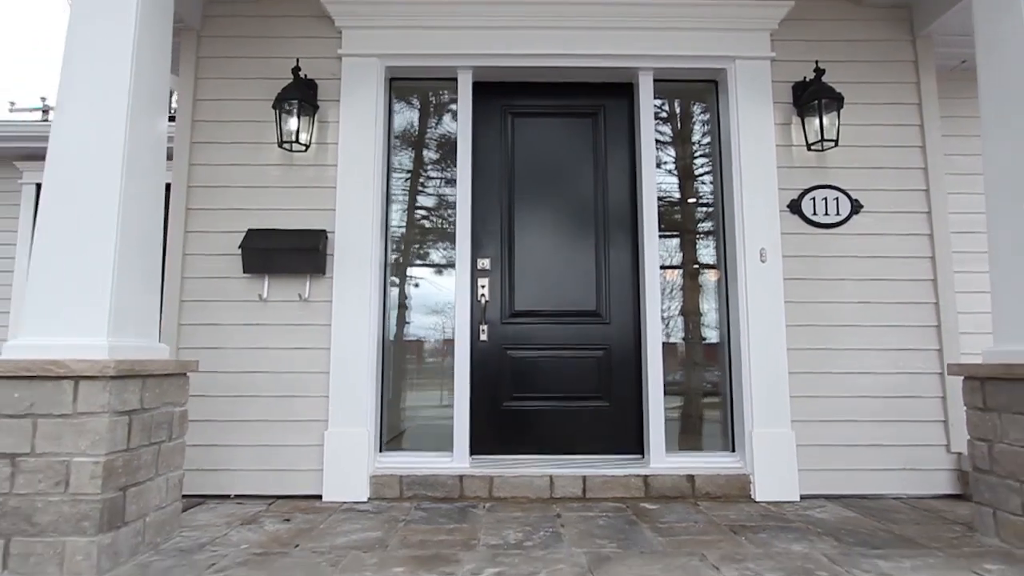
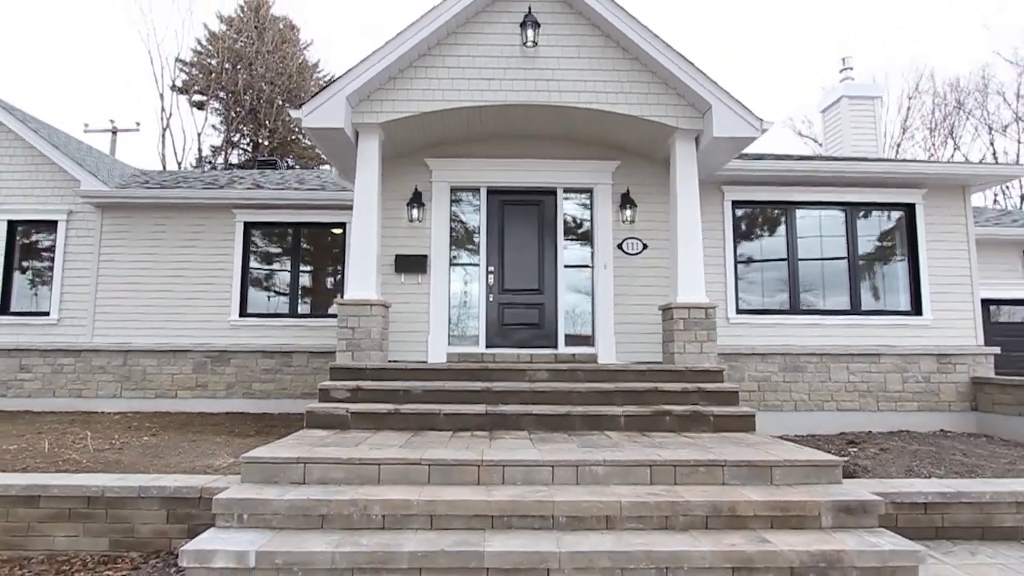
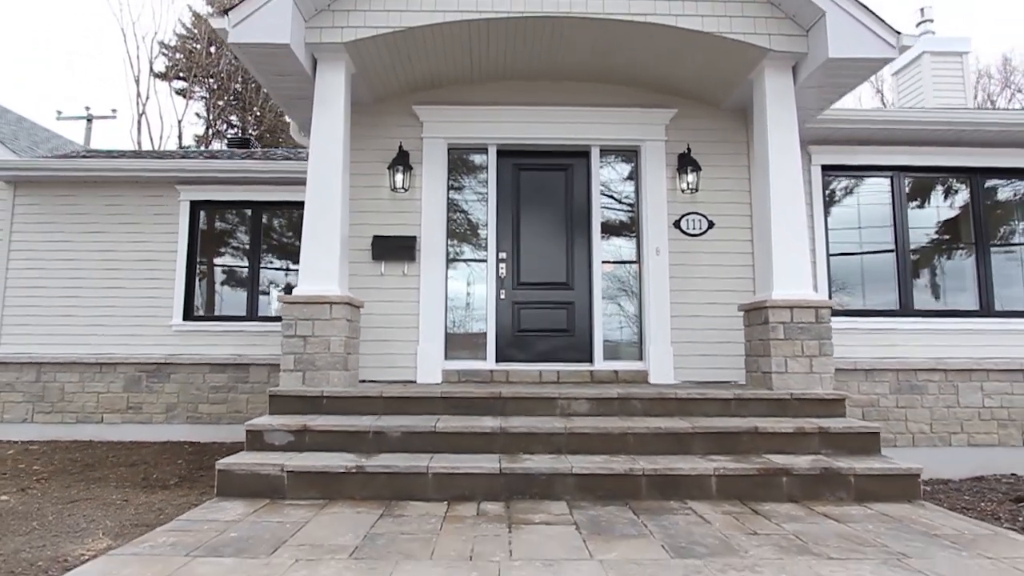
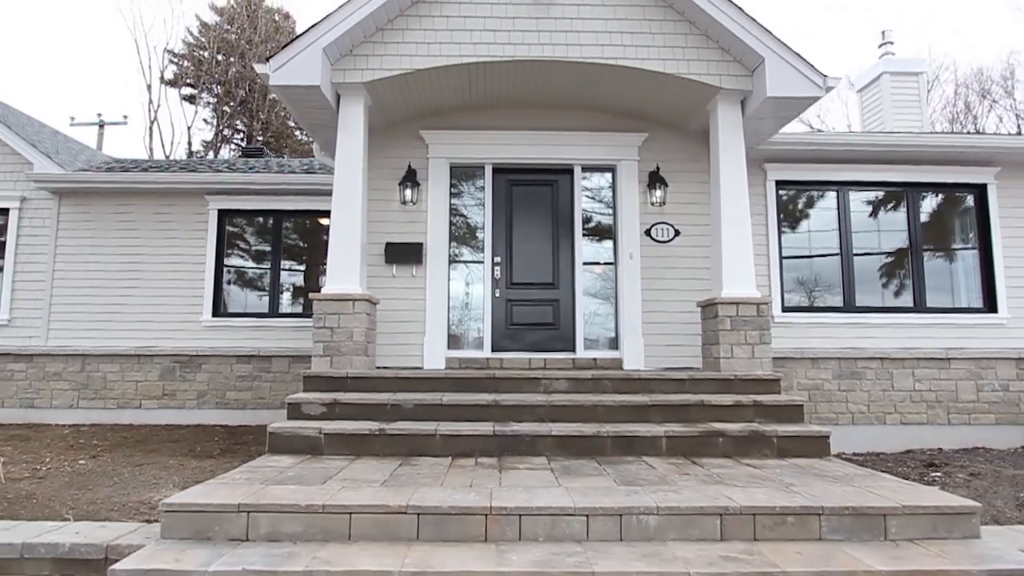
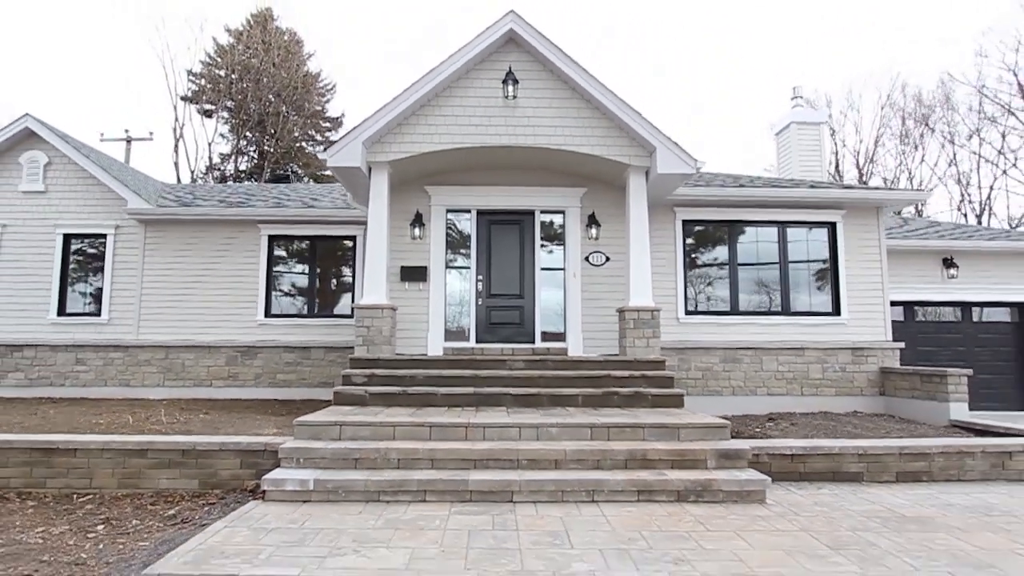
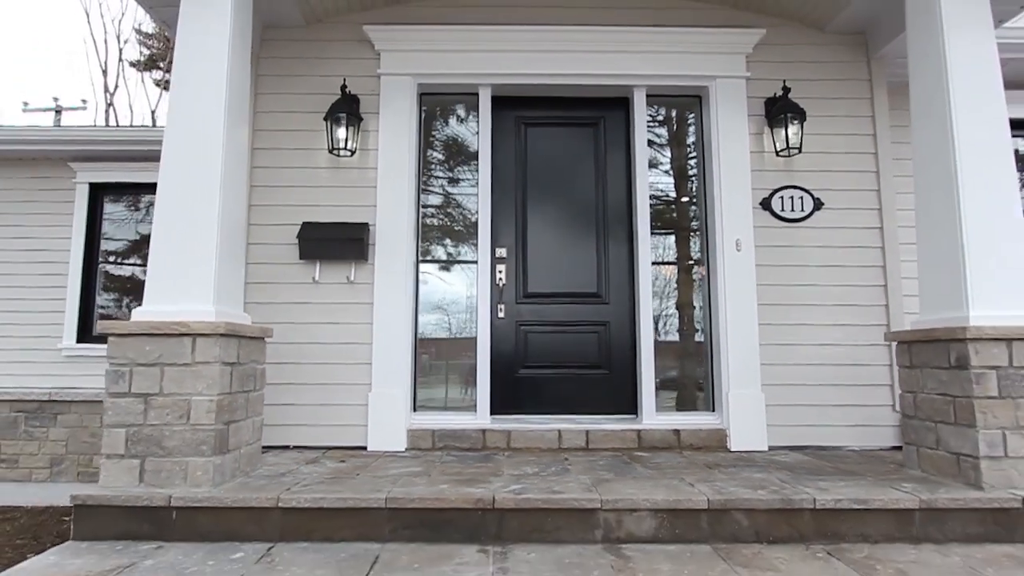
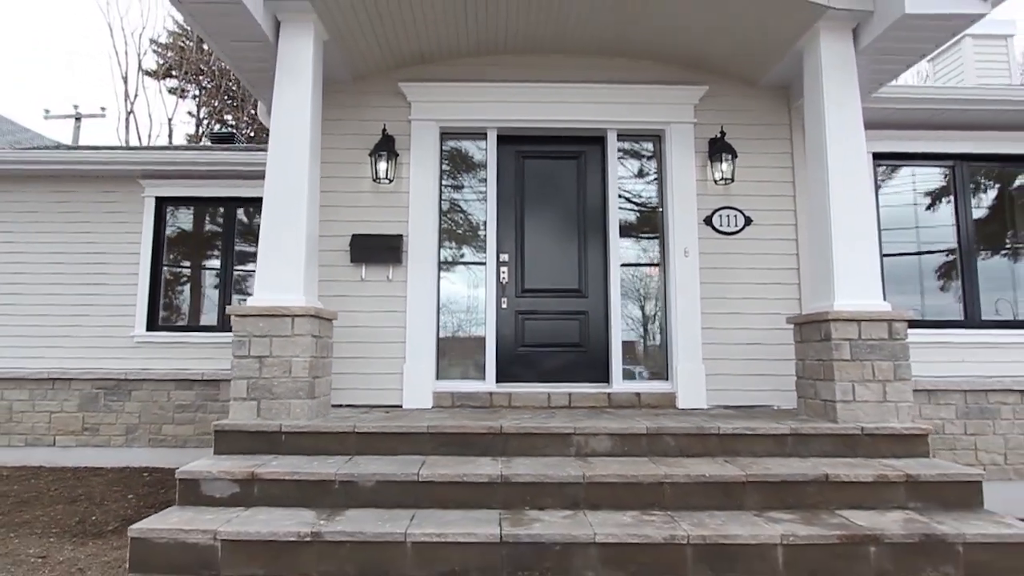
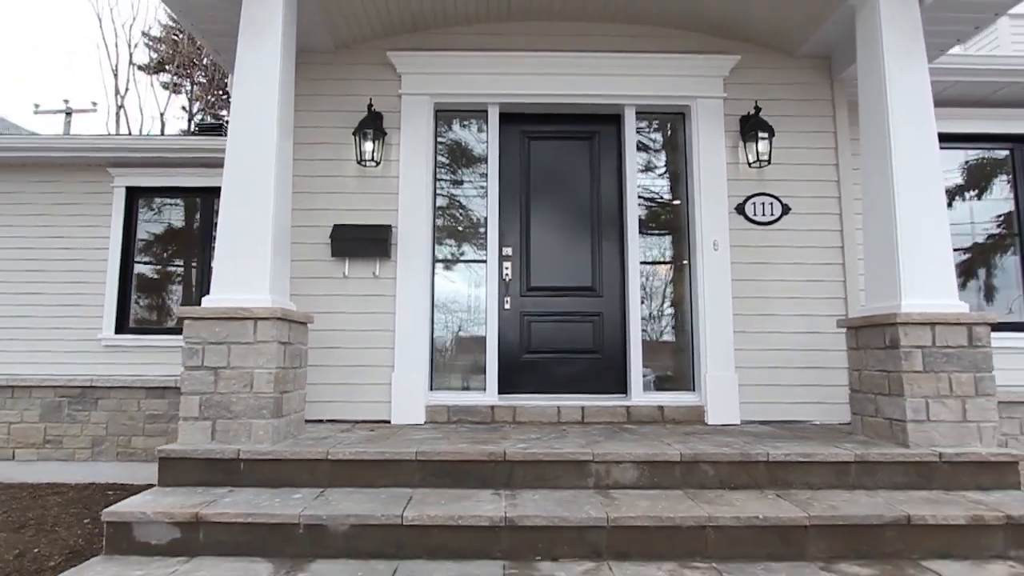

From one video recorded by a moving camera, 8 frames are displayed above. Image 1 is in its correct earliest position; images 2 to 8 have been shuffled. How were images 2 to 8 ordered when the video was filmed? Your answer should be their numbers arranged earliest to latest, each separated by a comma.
6, 8, 7, 3, 4, 2, 5
